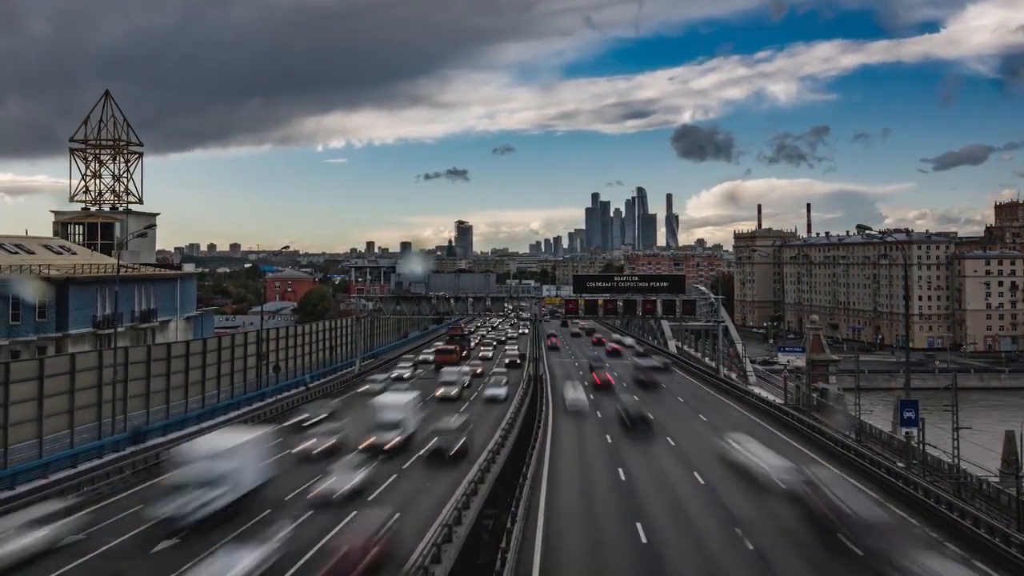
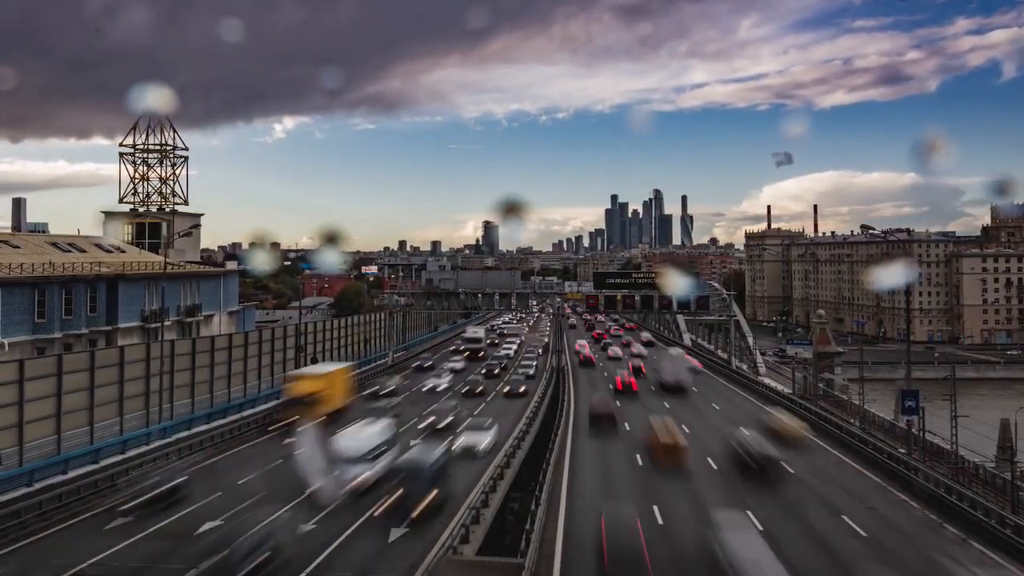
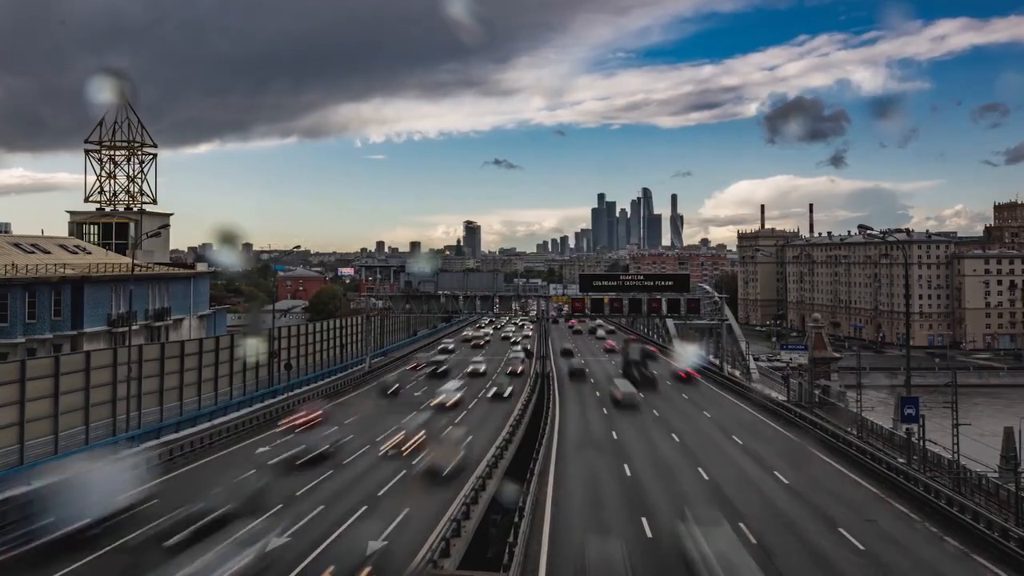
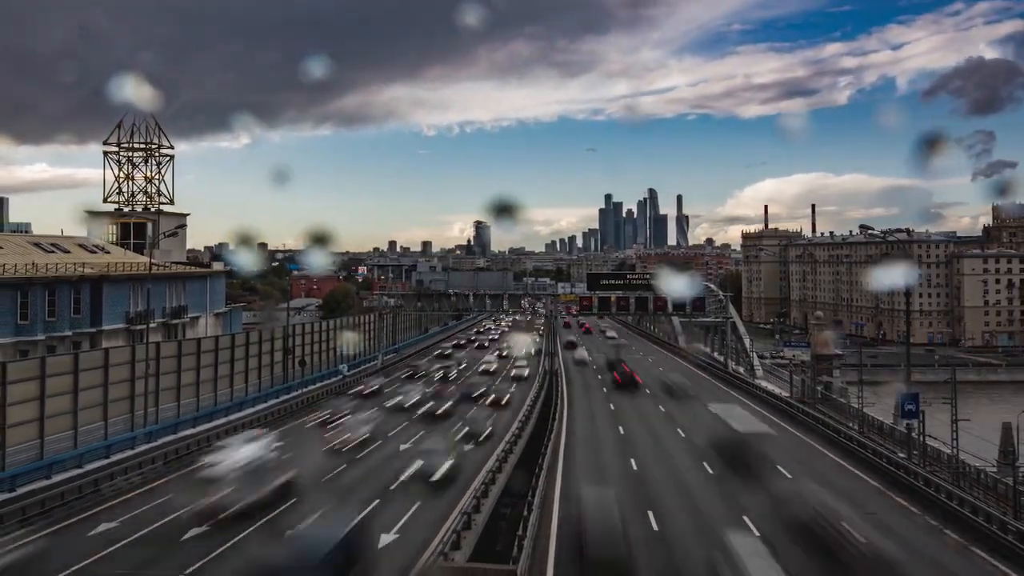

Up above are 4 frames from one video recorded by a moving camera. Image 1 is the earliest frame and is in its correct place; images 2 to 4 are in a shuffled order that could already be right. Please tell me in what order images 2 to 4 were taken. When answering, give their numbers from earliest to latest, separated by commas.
3, 4, 2
